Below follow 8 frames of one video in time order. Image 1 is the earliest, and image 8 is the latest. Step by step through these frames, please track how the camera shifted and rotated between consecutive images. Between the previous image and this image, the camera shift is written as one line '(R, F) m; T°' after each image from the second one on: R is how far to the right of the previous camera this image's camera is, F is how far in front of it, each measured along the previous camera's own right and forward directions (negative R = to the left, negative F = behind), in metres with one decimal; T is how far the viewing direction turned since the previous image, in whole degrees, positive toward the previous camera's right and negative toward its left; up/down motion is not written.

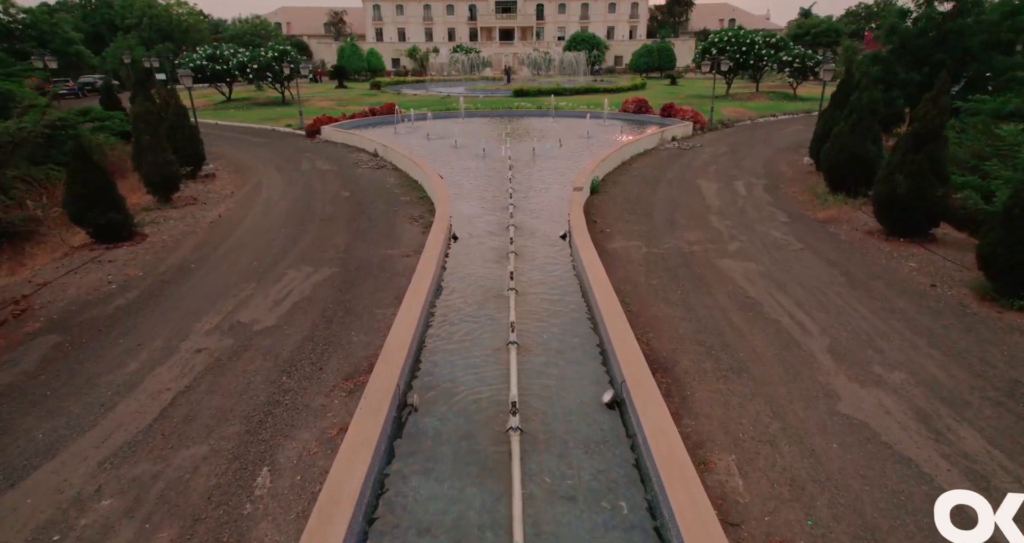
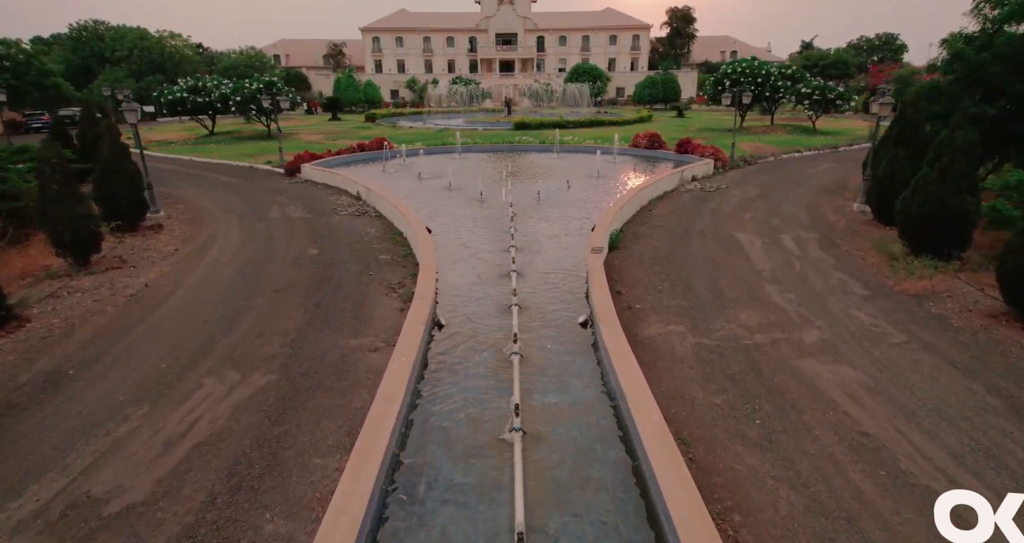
(0.0, +2.2) m; 0°
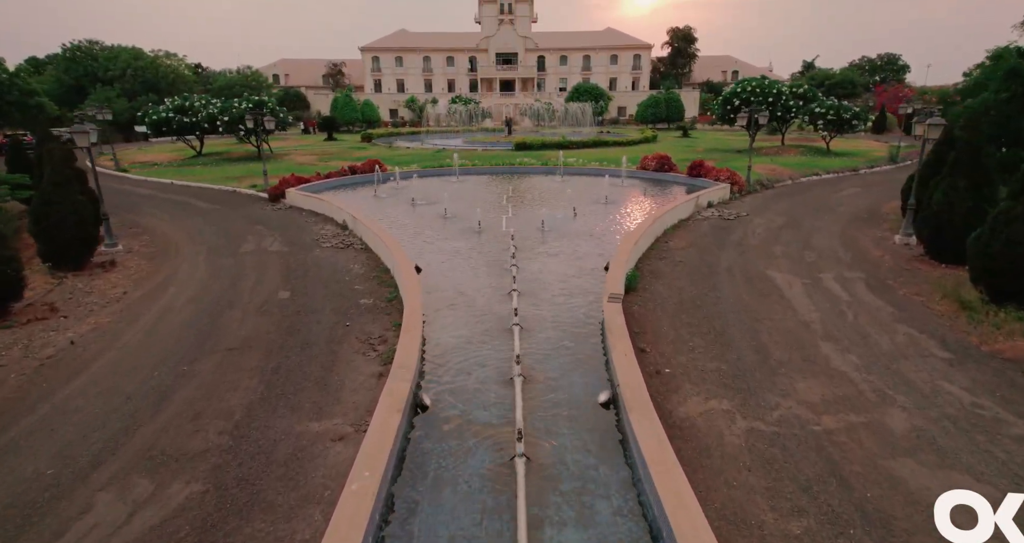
(0.0, +1.4) m; 0°
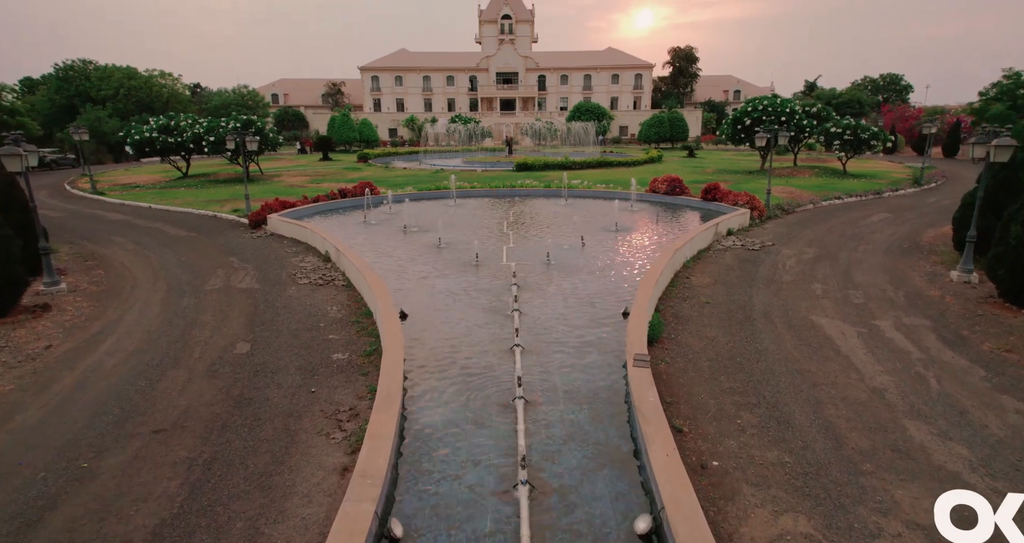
(0.0, +1.5) m; 0°
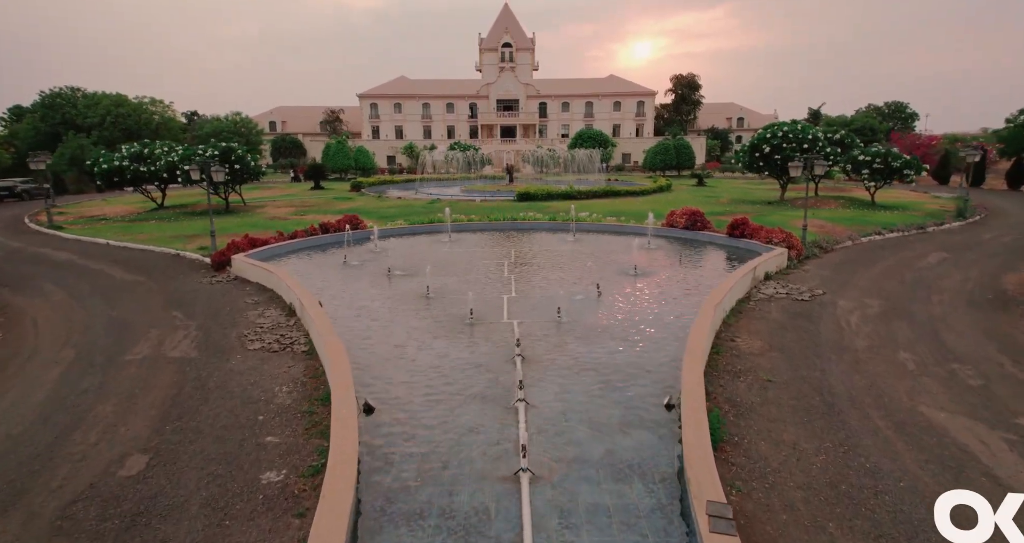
(0.0, +2.2) m; 0°
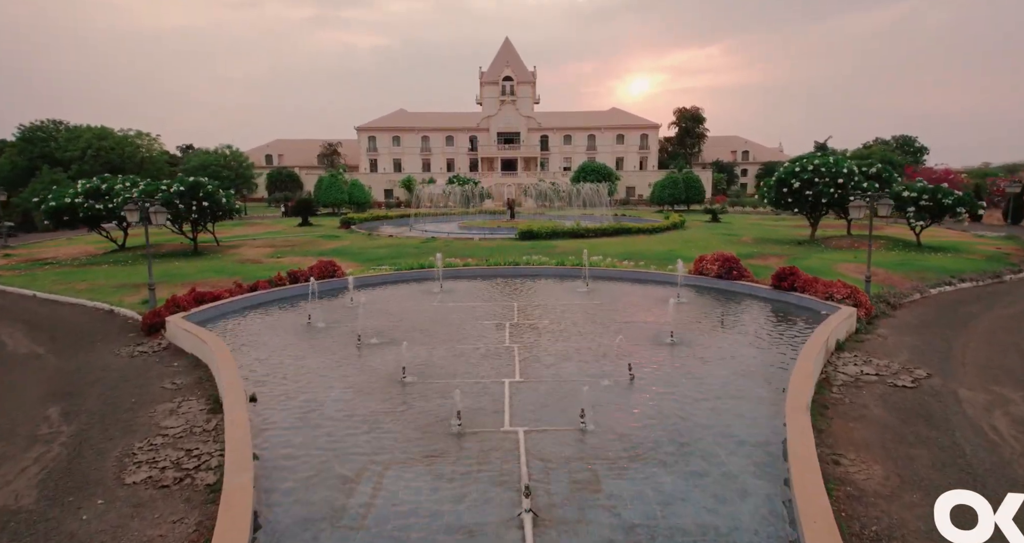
(0.0, +2.8) m; 0°
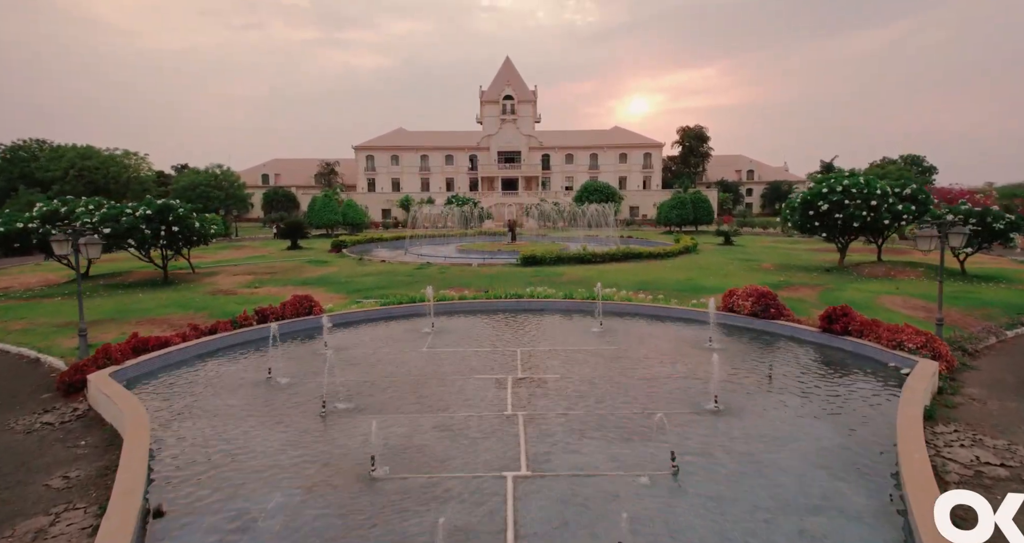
(-0.1, +2.2) m; 0°
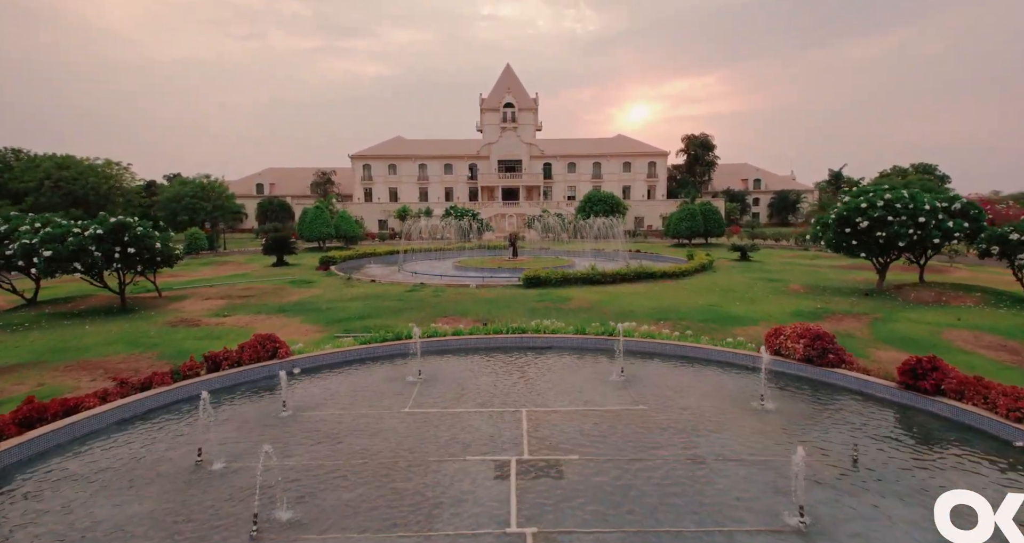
(-0.1, +2.5) m; 0°
